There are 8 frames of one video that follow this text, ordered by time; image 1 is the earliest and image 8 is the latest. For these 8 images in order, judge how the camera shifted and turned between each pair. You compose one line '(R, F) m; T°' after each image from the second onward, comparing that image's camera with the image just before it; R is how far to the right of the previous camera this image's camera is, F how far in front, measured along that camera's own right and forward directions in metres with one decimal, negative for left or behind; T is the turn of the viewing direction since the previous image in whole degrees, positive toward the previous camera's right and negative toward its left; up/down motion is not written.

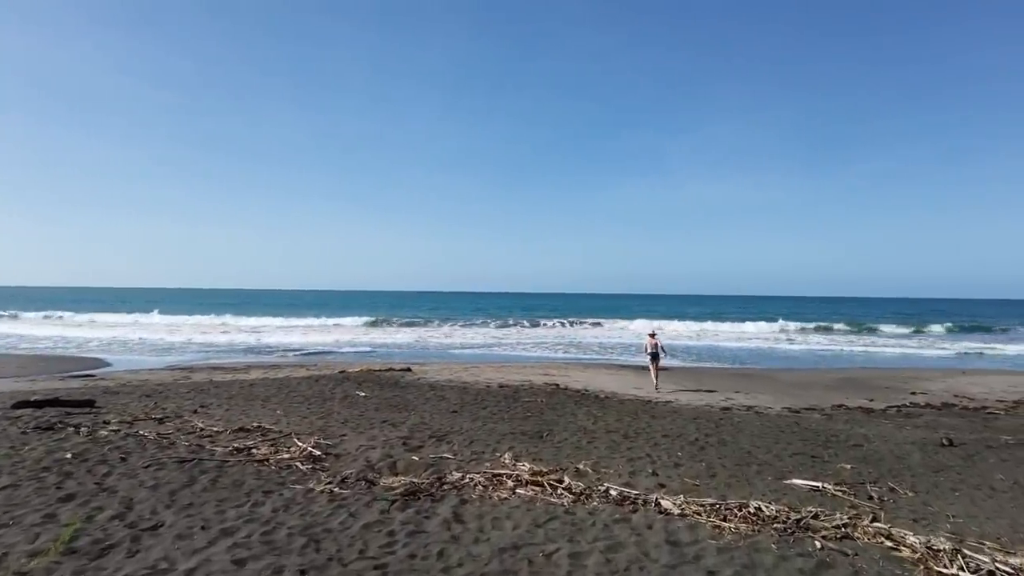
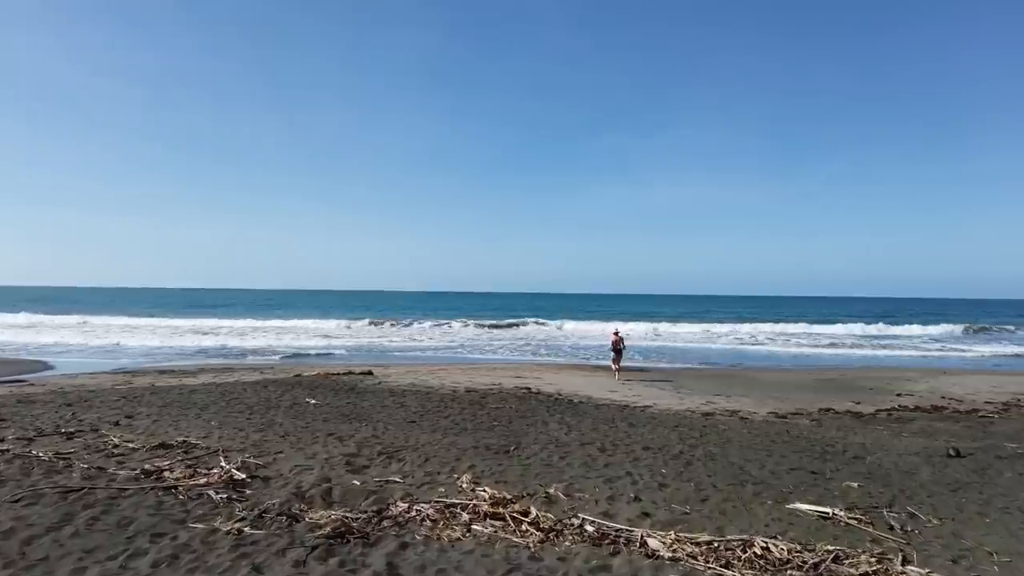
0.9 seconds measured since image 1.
(+0.2, +1.0) m; +3°
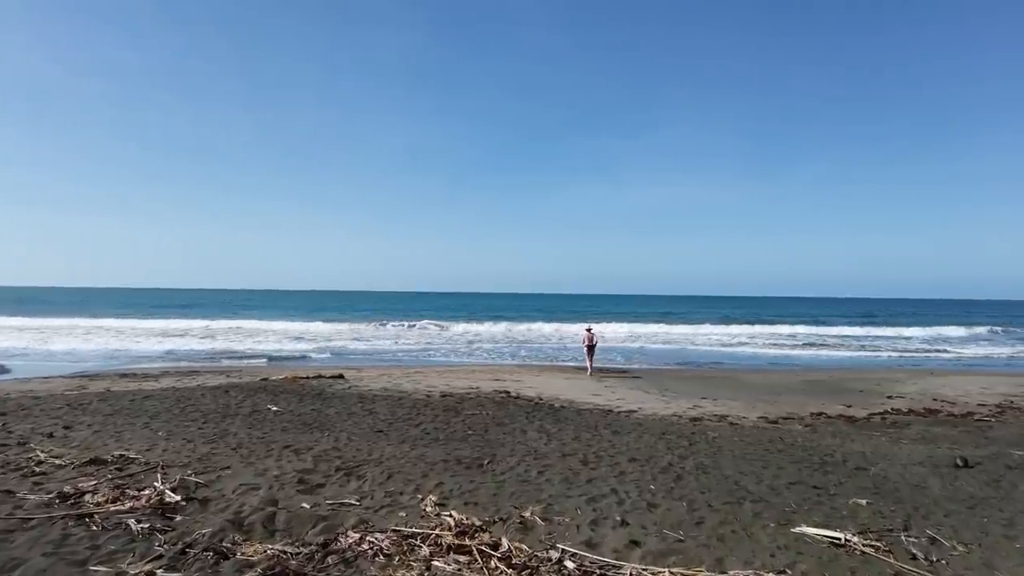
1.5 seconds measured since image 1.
(+0.1, +0.6) m; +2°
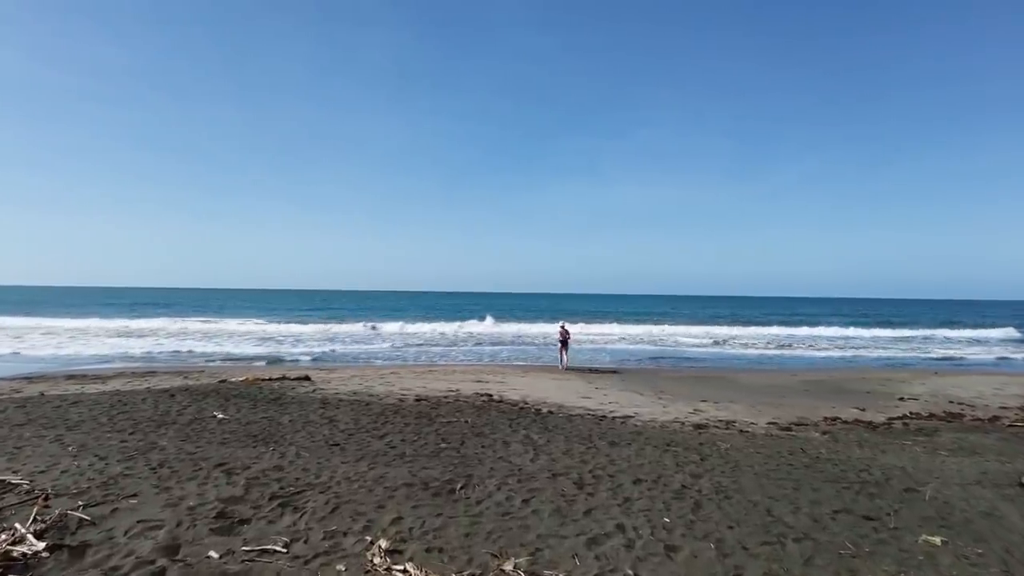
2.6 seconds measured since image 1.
(+0.1, +1.2) m; +2°
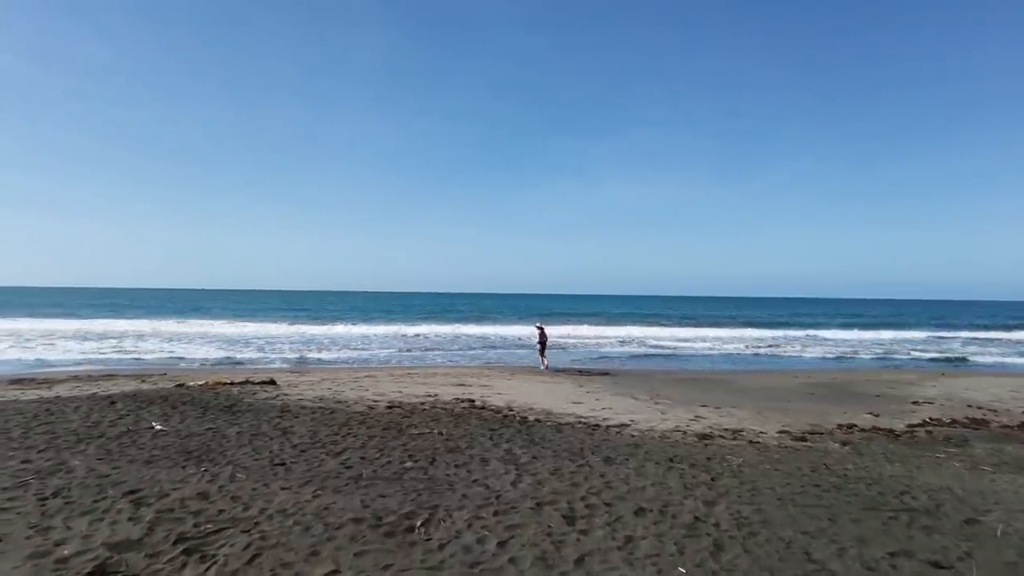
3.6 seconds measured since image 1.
(+0.1, +1.0) m; +1°
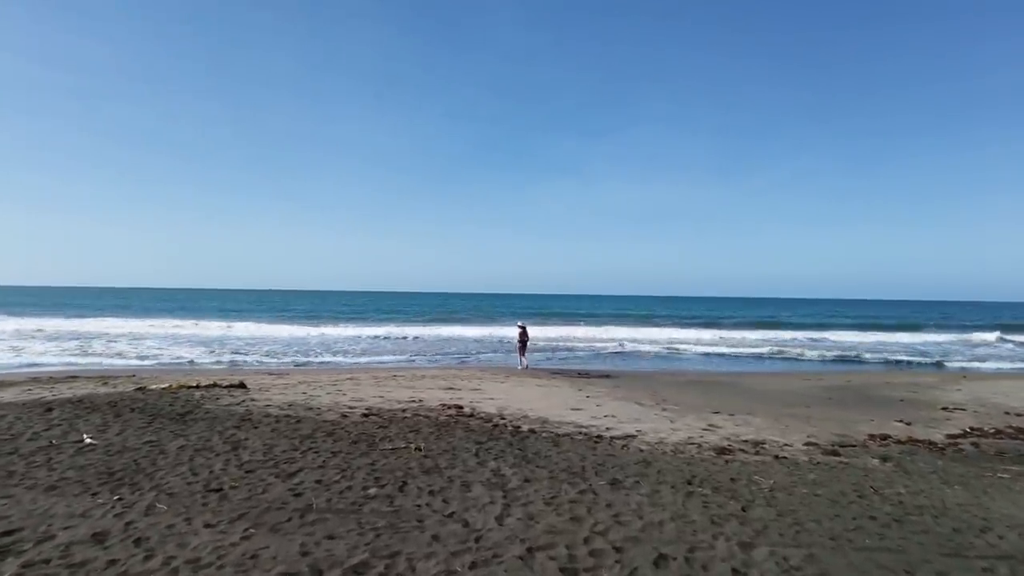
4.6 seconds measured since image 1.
(+0.1, +1.0) m; 0°
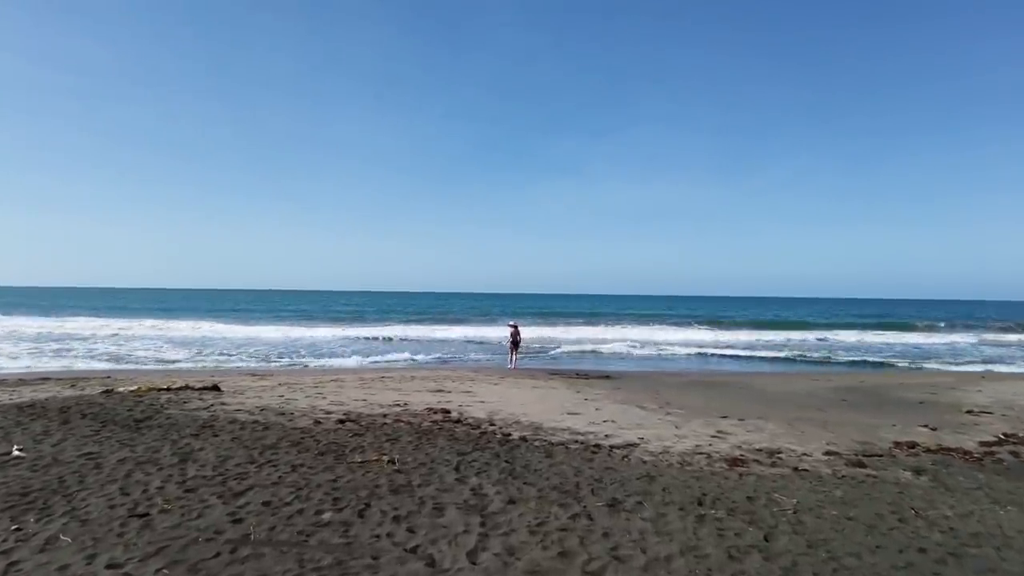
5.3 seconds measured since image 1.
(+0.2, +0.7) m; 0°
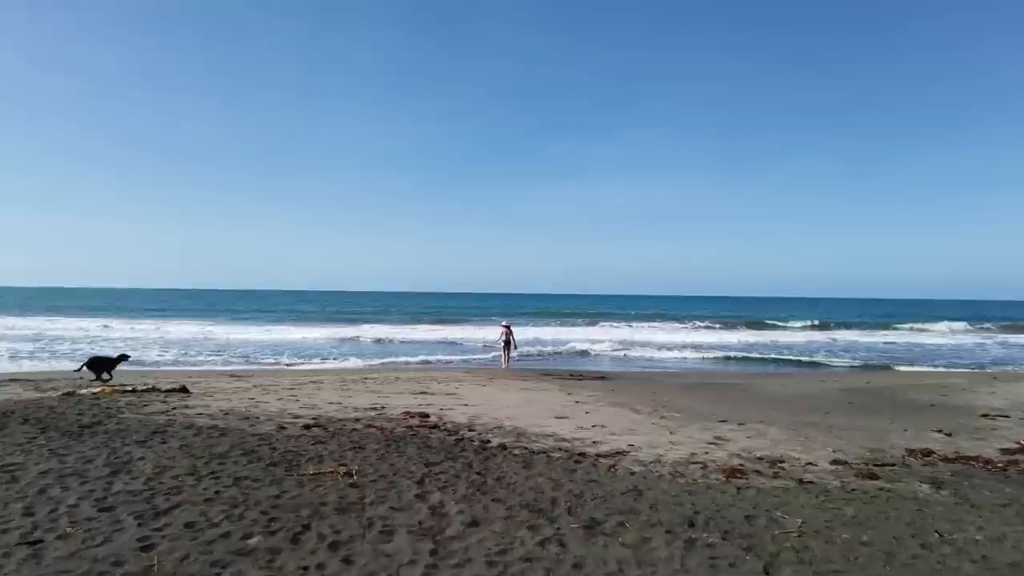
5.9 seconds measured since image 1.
(+0.3, +0.6) m; 0°
